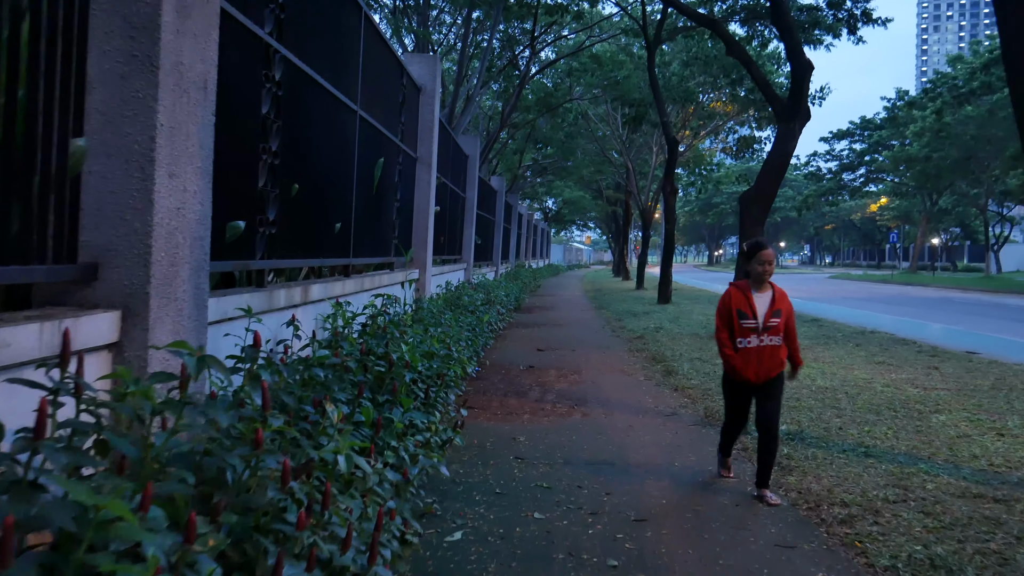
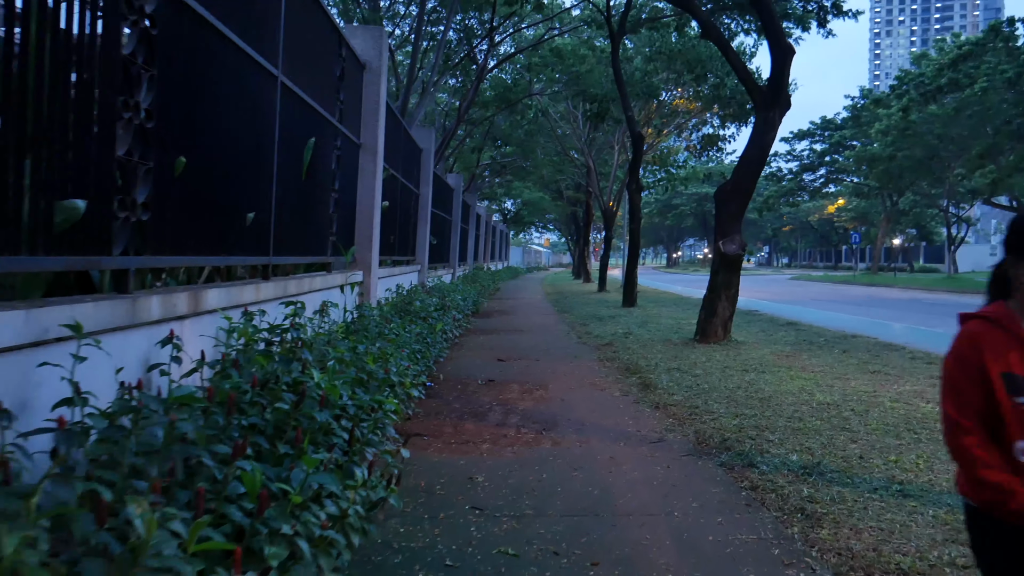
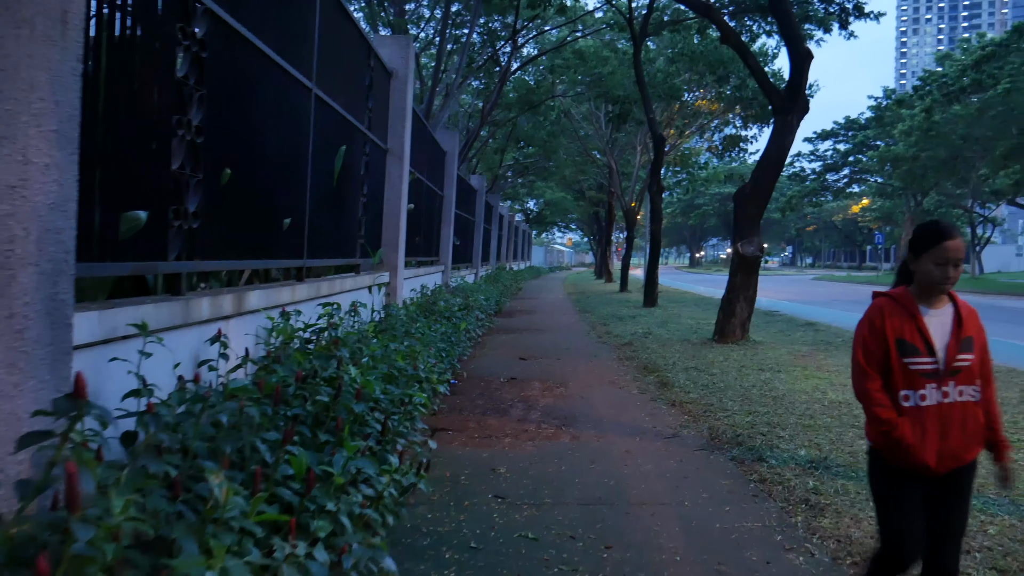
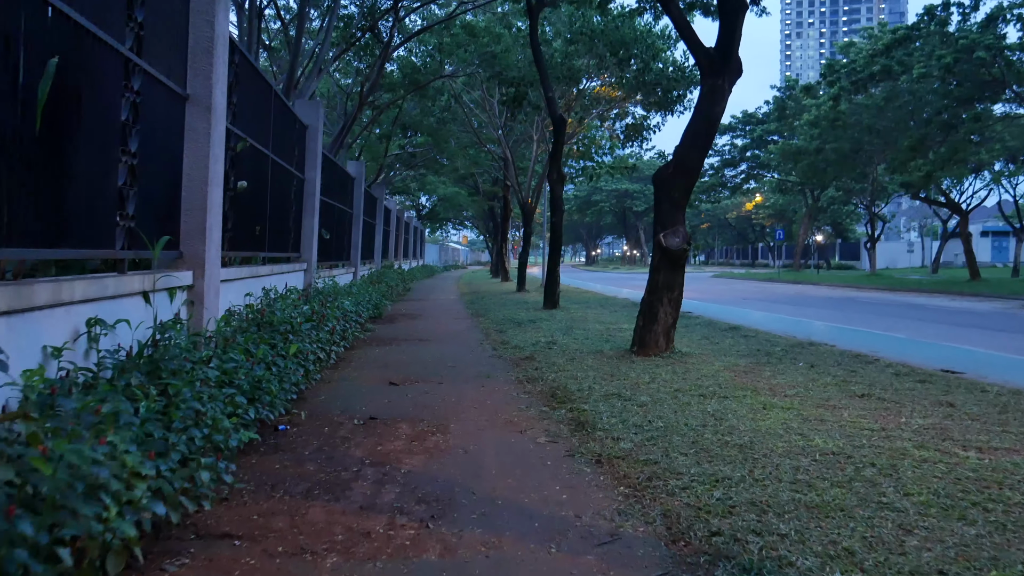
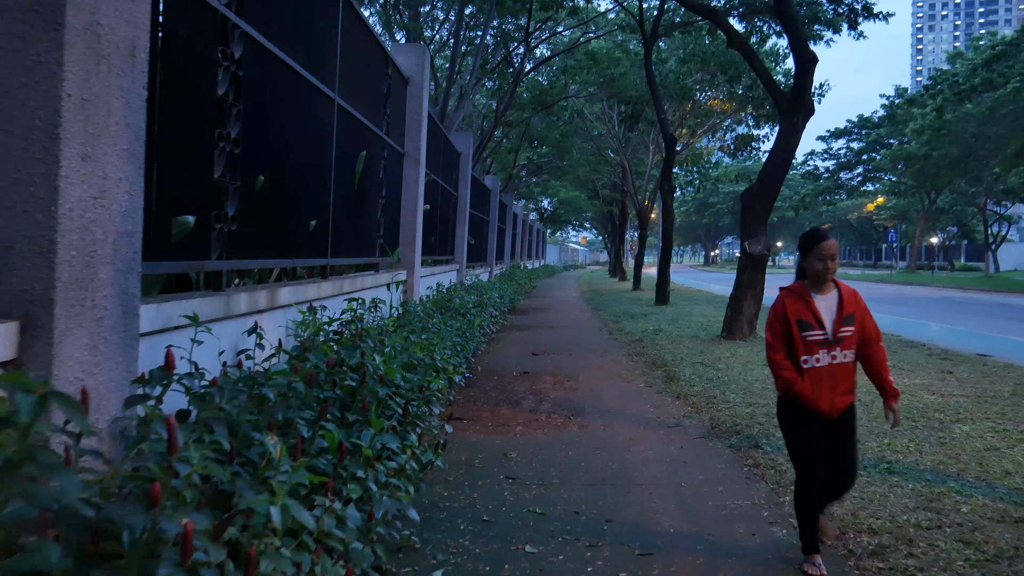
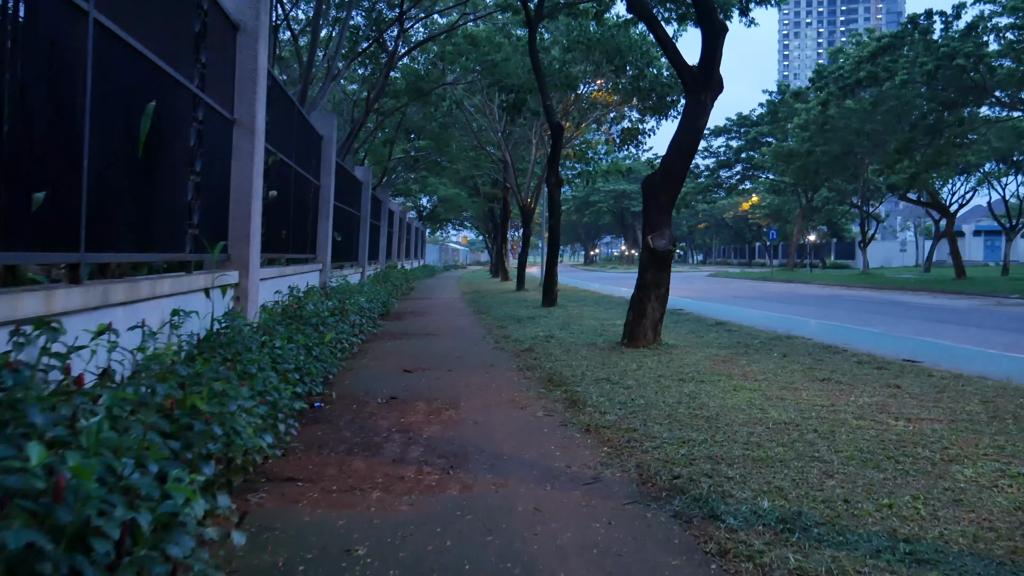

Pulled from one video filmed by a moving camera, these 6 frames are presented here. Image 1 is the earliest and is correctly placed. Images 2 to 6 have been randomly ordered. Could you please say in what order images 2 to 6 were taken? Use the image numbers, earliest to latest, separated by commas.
5, 3, 2, 6, 4
